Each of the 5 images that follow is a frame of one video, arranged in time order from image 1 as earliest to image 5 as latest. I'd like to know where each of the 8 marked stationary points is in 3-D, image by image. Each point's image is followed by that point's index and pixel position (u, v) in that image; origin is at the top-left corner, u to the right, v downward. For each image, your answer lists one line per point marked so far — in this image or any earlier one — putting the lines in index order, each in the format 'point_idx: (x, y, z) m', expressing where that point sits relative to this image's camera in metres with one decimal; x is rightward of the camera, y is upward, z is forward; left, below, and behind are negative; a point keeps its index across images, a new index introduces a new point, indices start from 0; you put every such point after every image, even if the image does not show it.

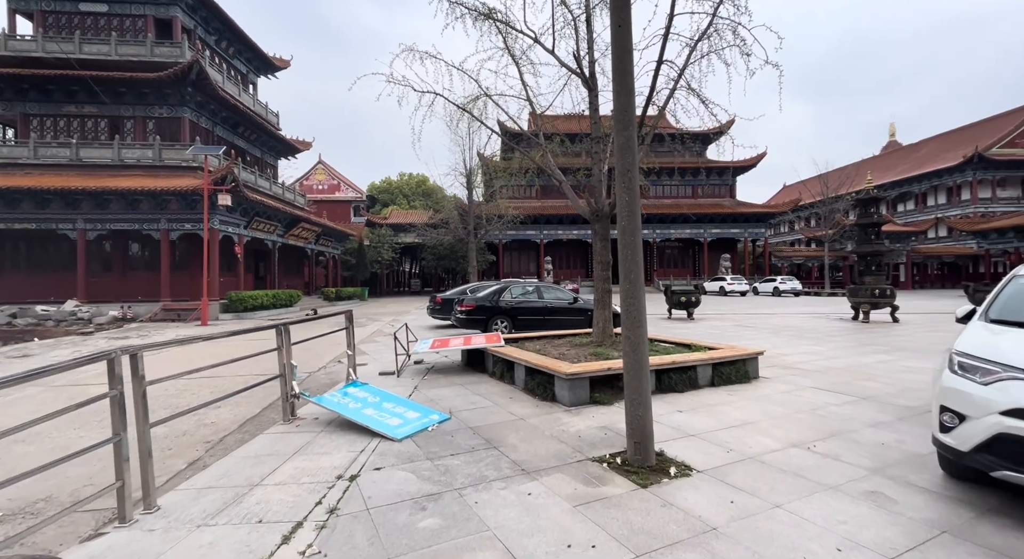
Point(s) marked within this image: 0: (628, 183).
0: (+0.9, +0.7, +3.5) m
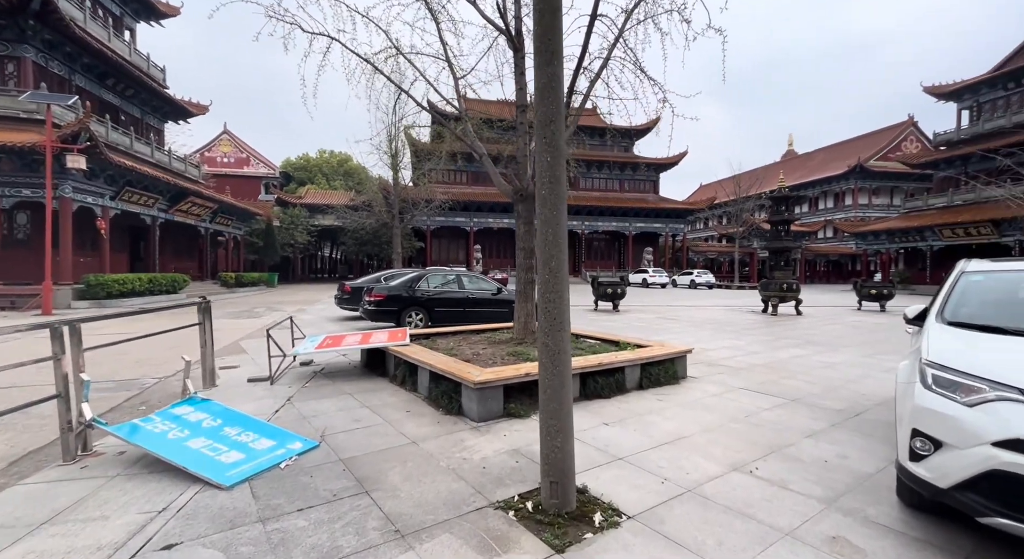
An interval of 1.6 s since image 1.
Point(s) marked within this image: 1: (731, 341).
0: (+0.2, +0.8, +2.7) m
1: (+5.0, -1.4, +10.6) m
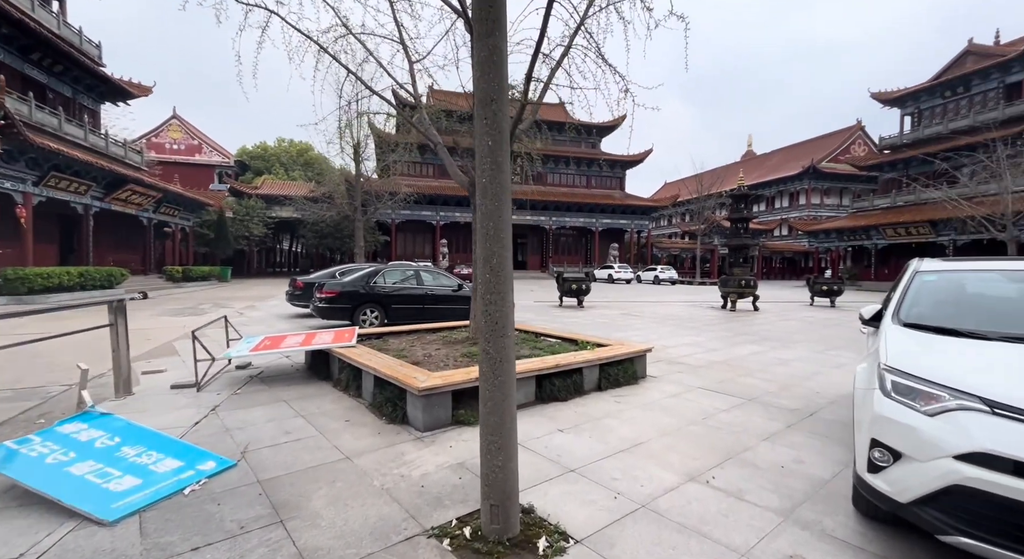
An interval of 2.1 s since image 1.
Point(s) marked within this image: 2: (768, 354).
0: (-0.1, +0.8, +2.4) m
1: (+4.1, -1.3, +10.7) m
2: (+4.7, -1.4, +8.6) m
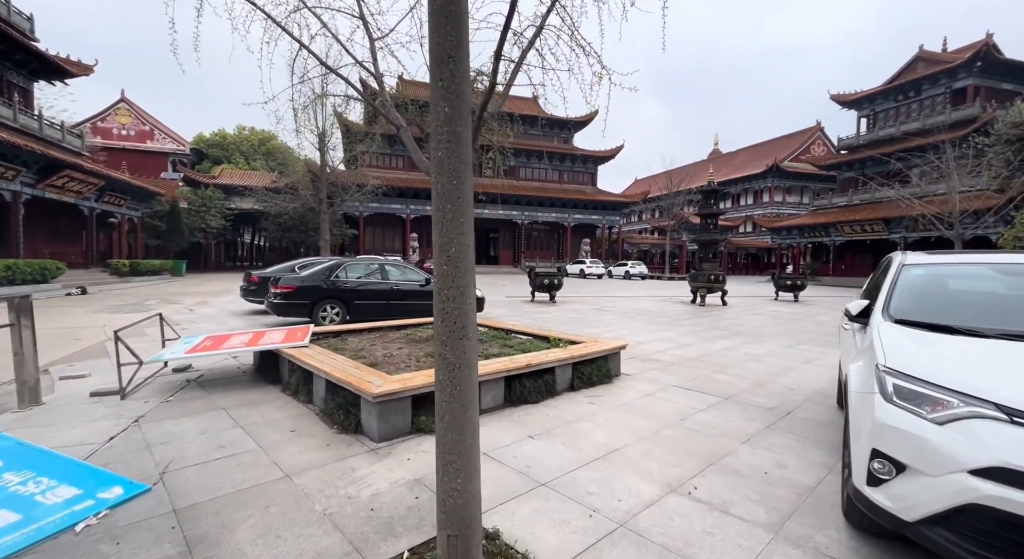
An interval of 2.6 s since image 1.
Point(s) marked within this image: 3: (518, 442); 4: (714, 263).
0: (-0.3, +0.8, +2.0) m
1: (+3.4, -1.2, +10.6) m
2: (+4.1, -1.3, +8.6) m
3: (0.0, -1.3, +3.7) m
4: (+8.3, +0.7, +19.2) m
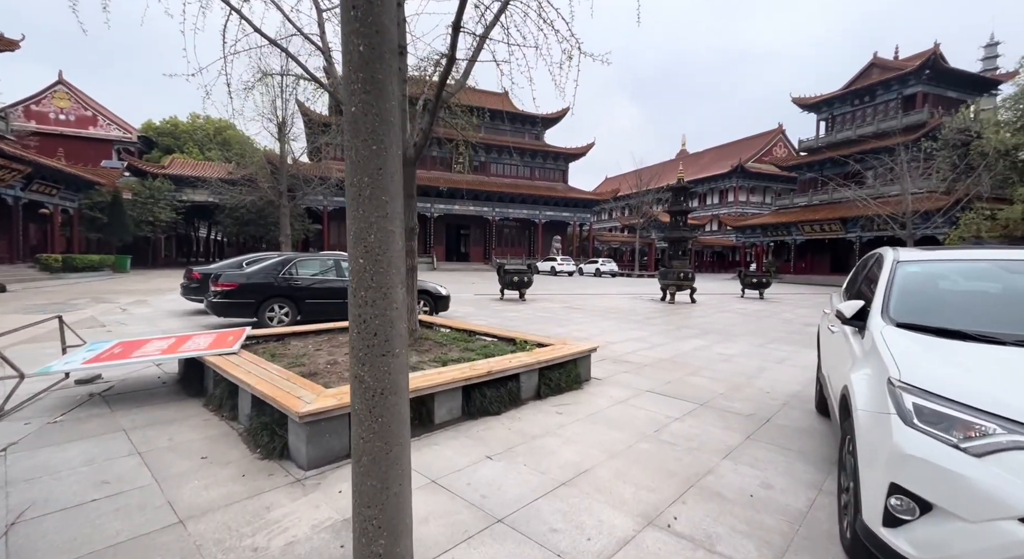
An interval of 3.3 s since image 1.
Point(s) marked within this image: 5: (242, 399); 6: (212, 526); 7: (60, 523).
0: (-0.5, +0.8, +1.5) m
1: (+2.7, -1.1, +10.3) m
2: (+3.5, -1.2, +8.3) m
3: (-0.3, -1.3, +3.2) m
4: (+7.0, +0.8, +19.2) m
5: (-2.1, -0.9, +3.6) m
6: (-1.5, -1.2, +2.3) m
7: (-2.1, -1.1, +2.2) m
